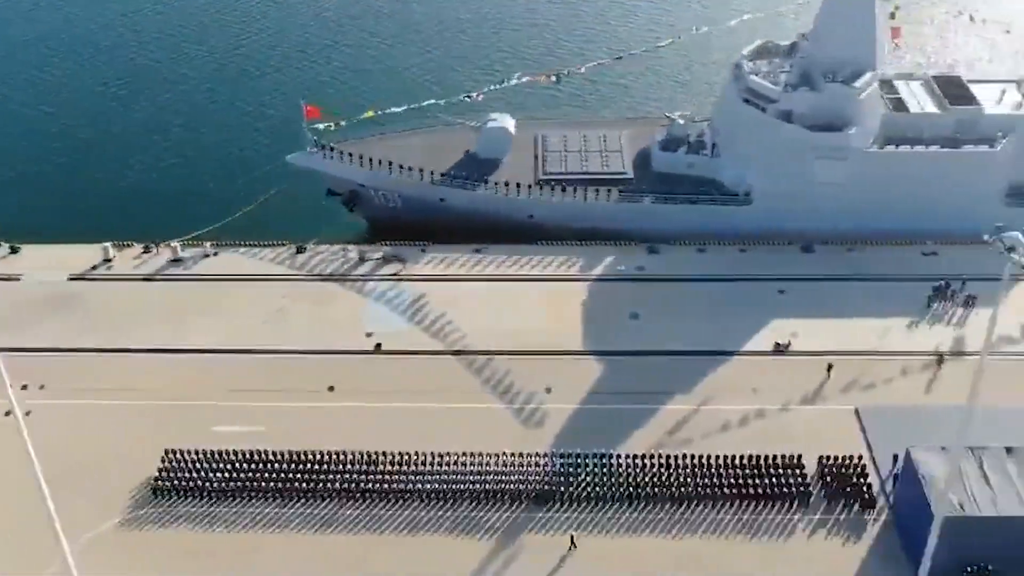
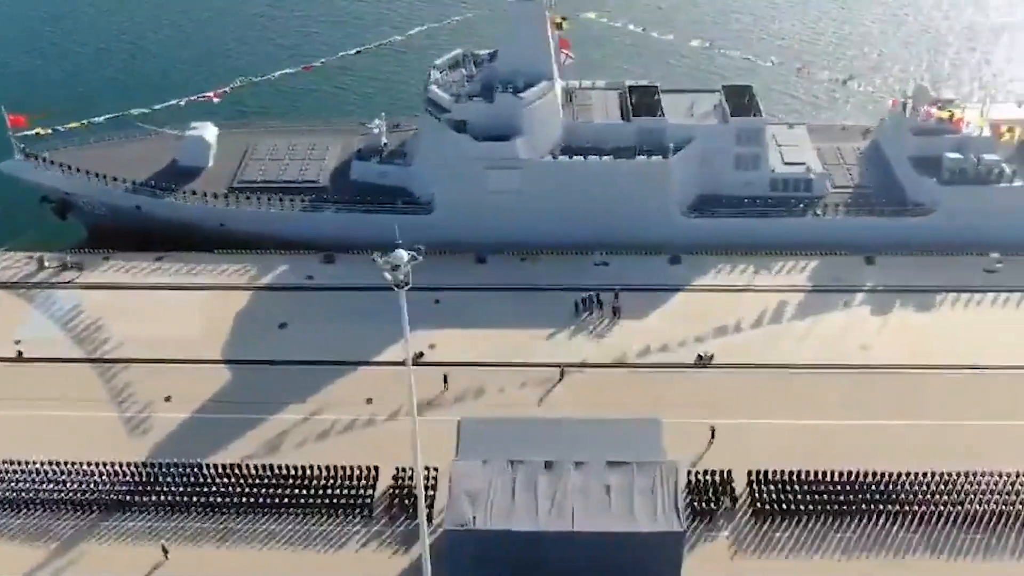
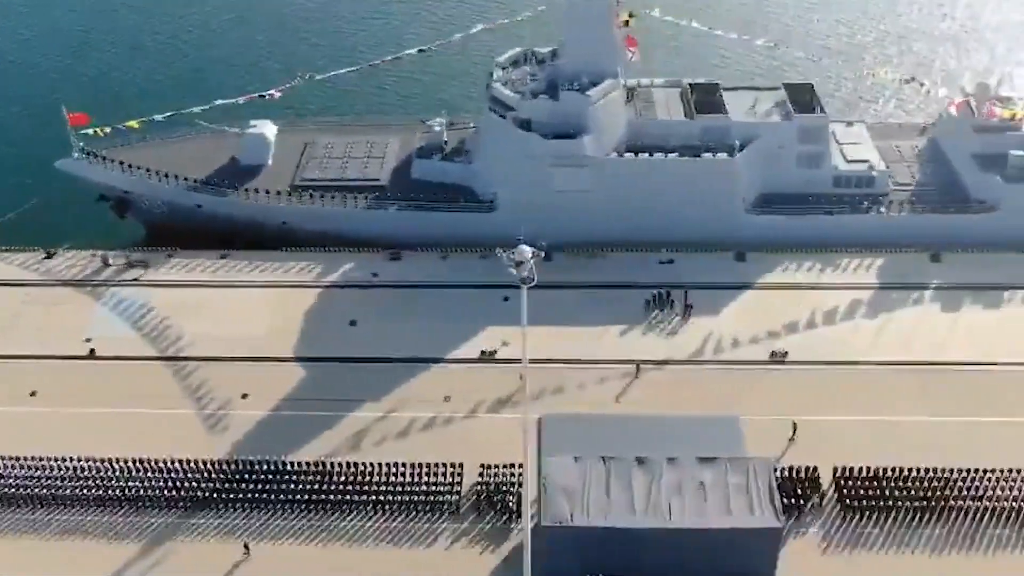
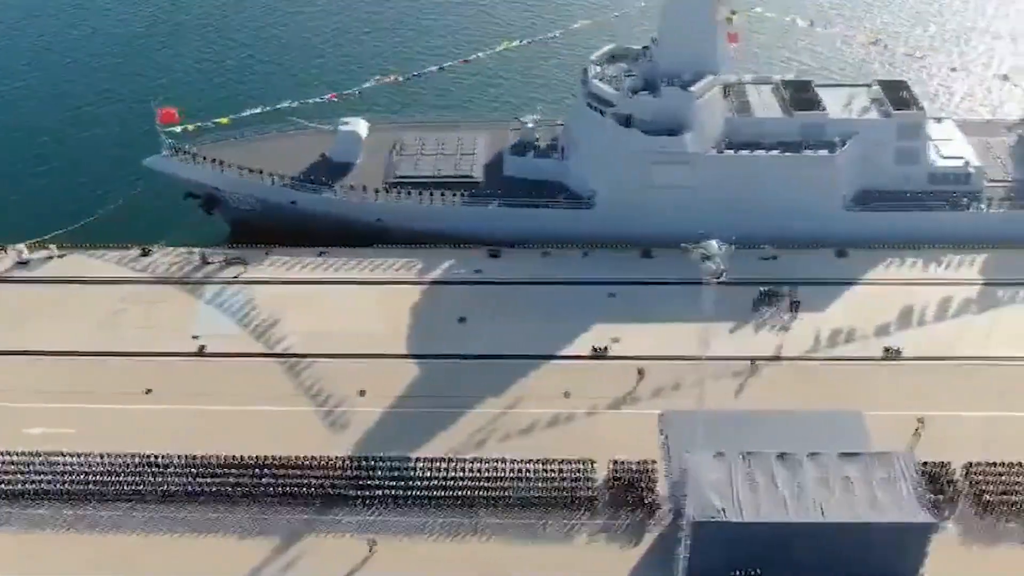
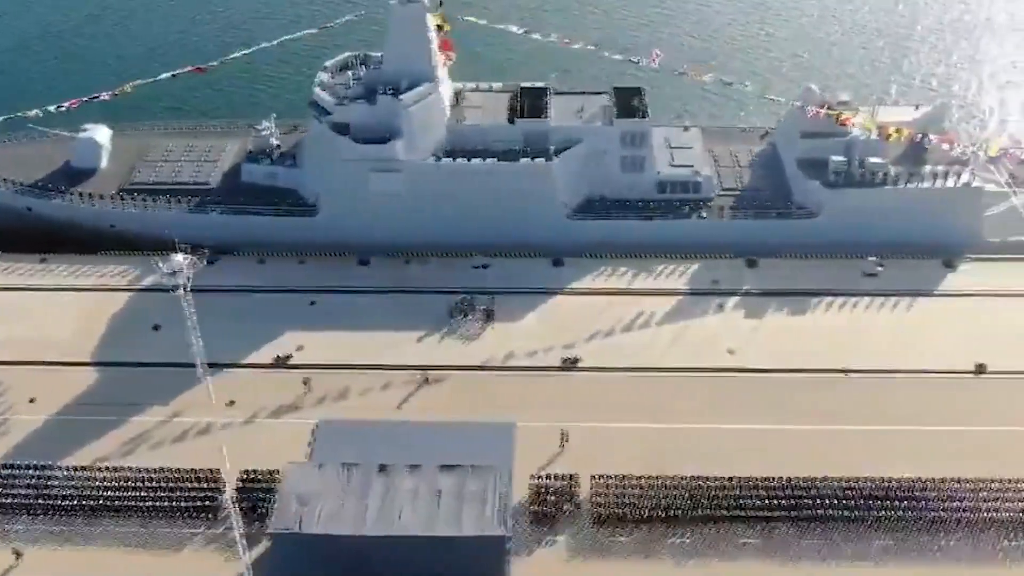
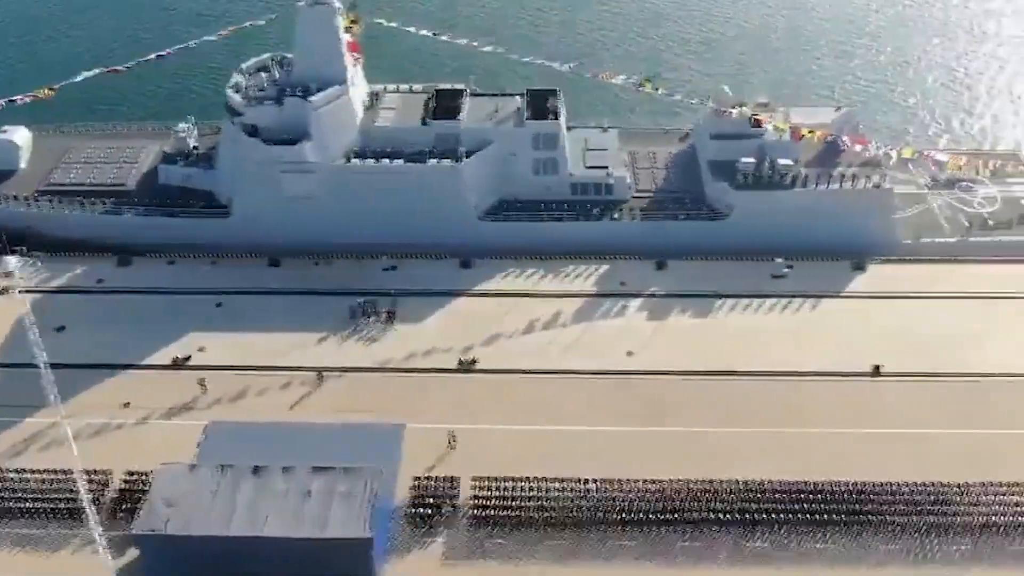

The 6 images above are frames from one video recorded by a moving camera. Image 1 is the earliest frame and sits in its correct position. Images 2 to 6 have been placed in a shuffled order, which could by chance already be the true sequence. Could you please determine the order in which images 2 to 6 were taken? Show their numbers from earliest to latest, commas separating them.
4, 3, 2, 5, 6
